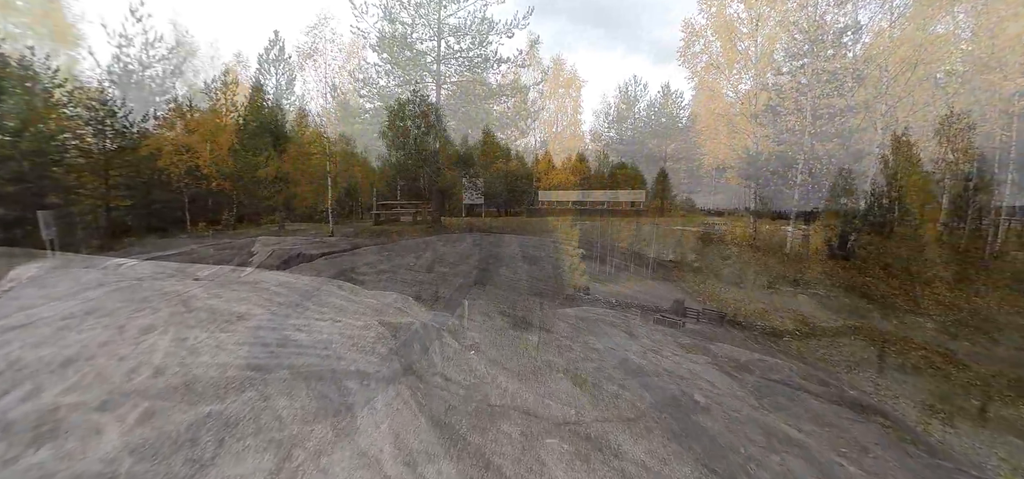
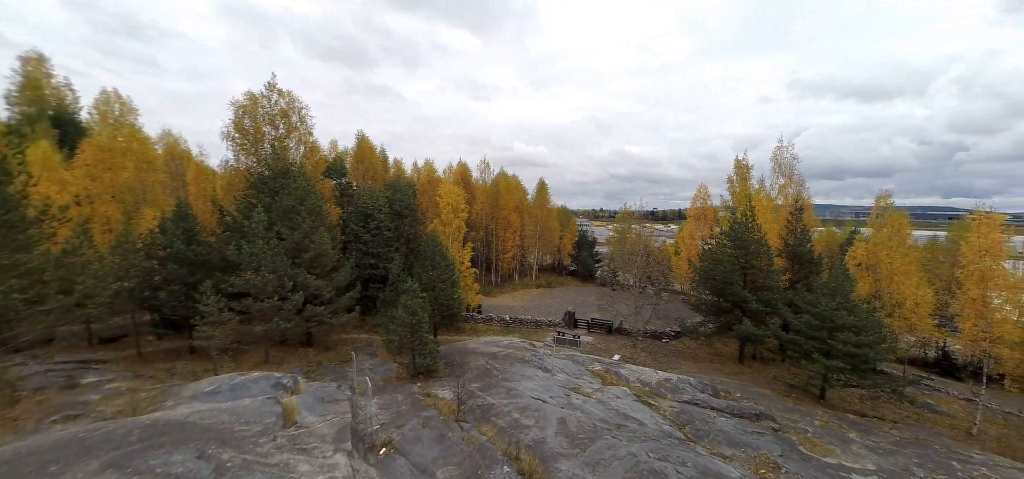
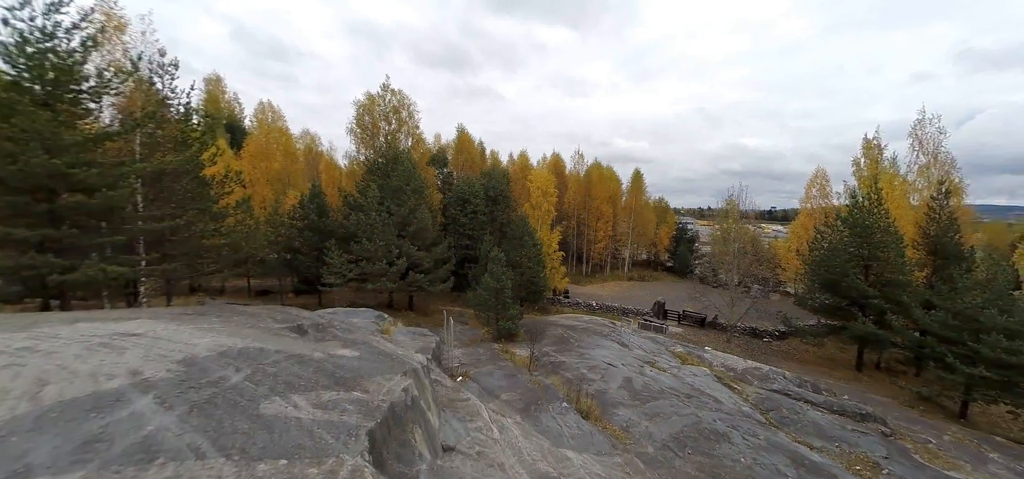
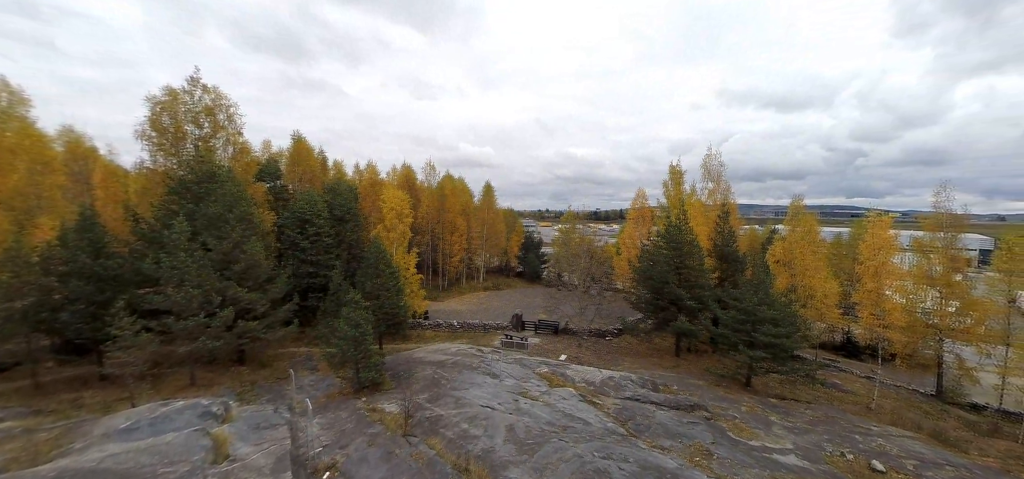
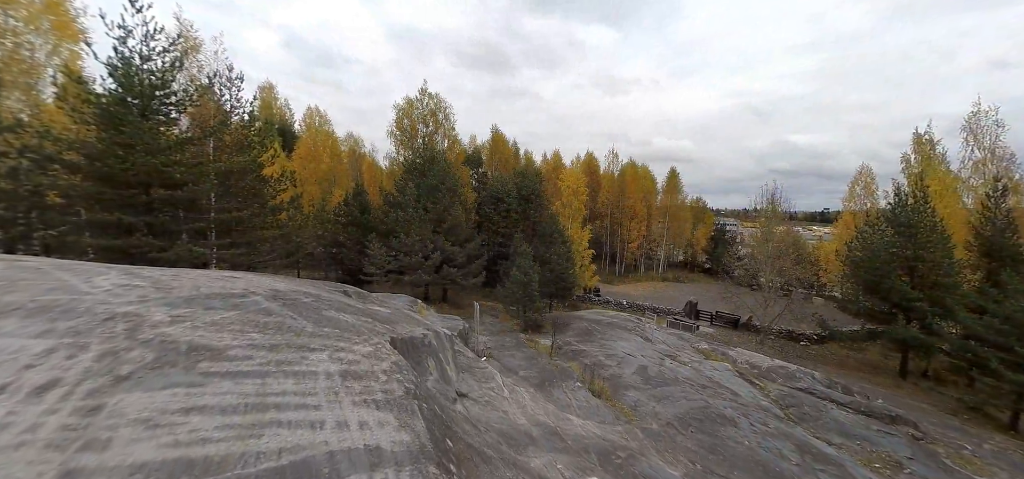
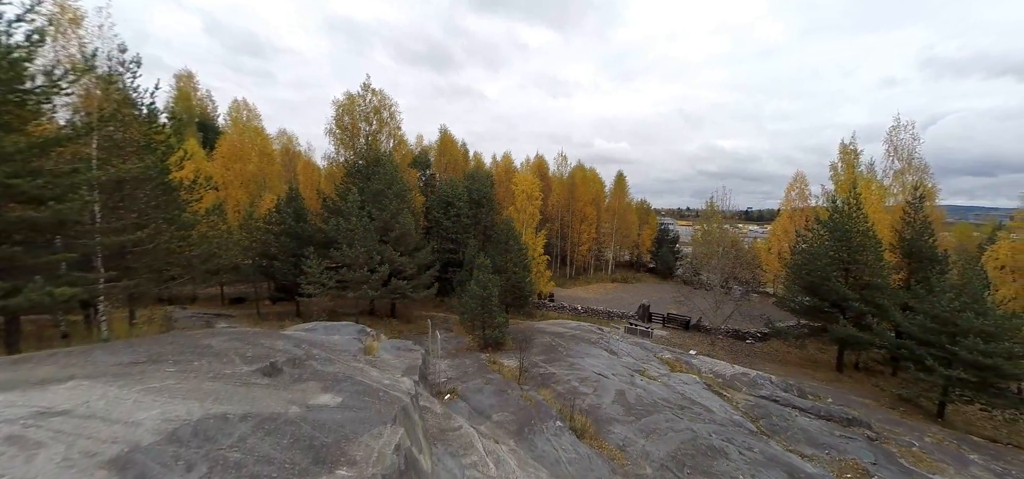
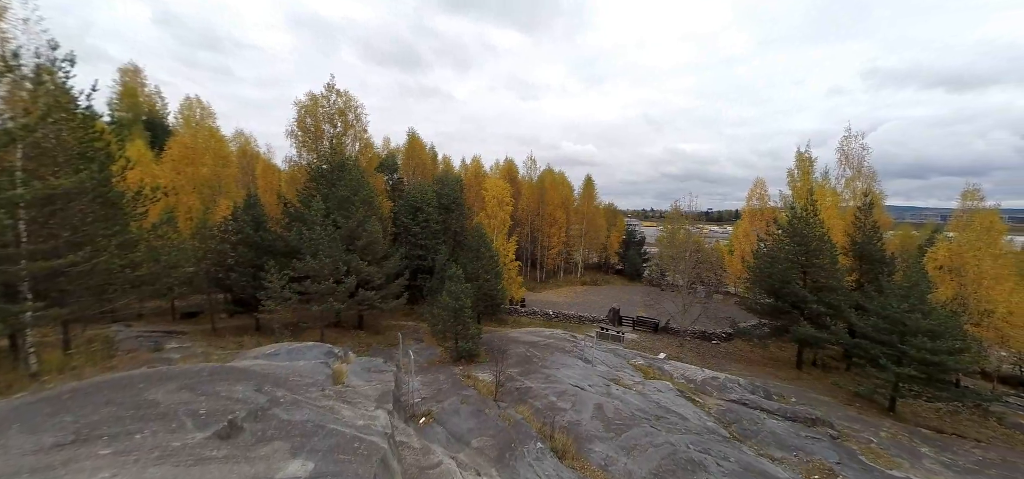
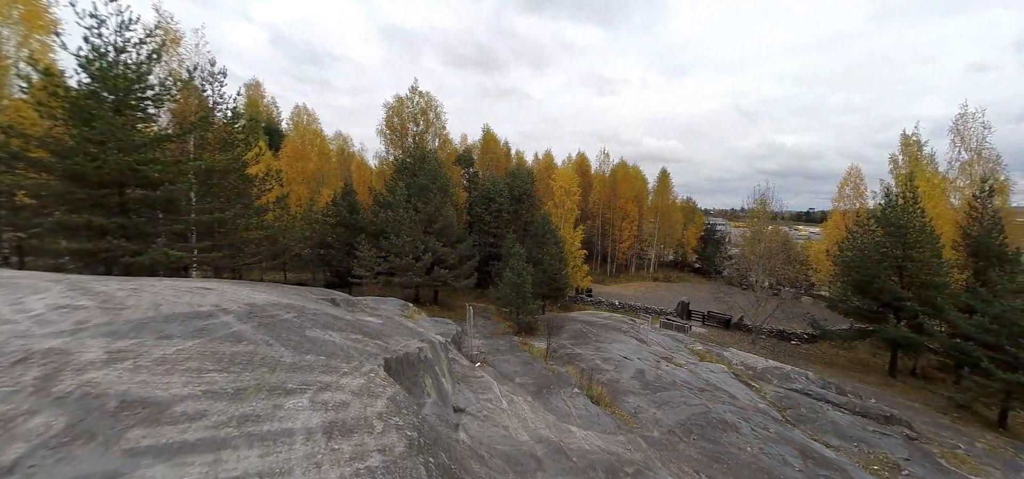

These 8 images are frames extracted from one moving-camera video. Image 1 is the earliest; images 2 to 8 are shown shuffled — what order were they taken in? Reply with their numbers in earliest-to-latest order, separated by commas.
5, 8, 3, 6, 7, 2, 4
